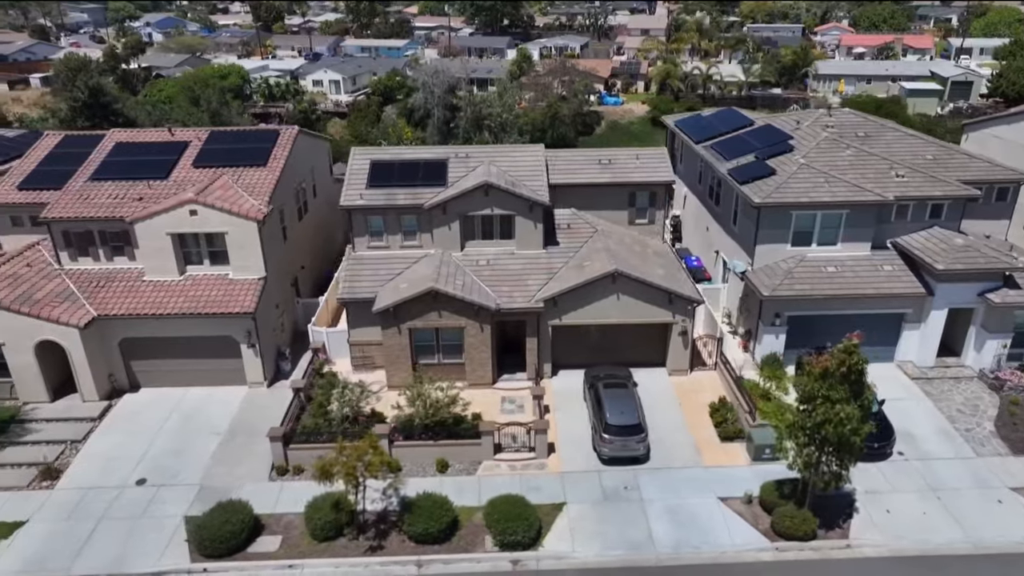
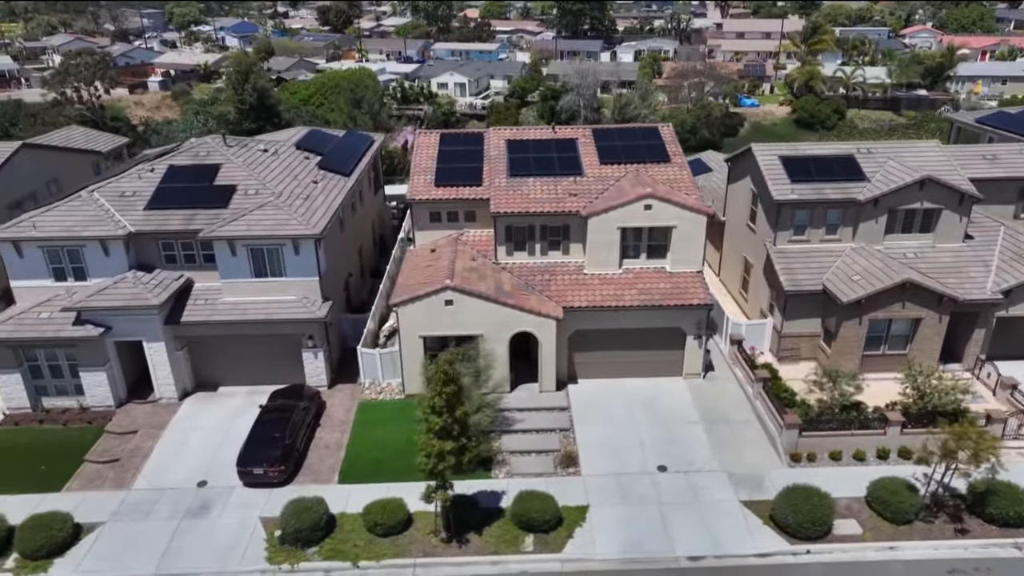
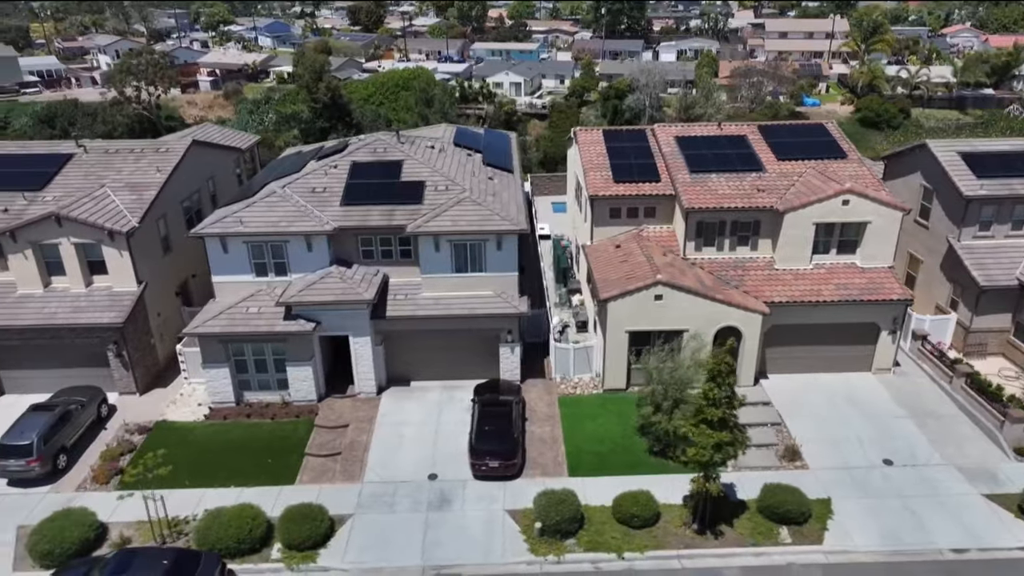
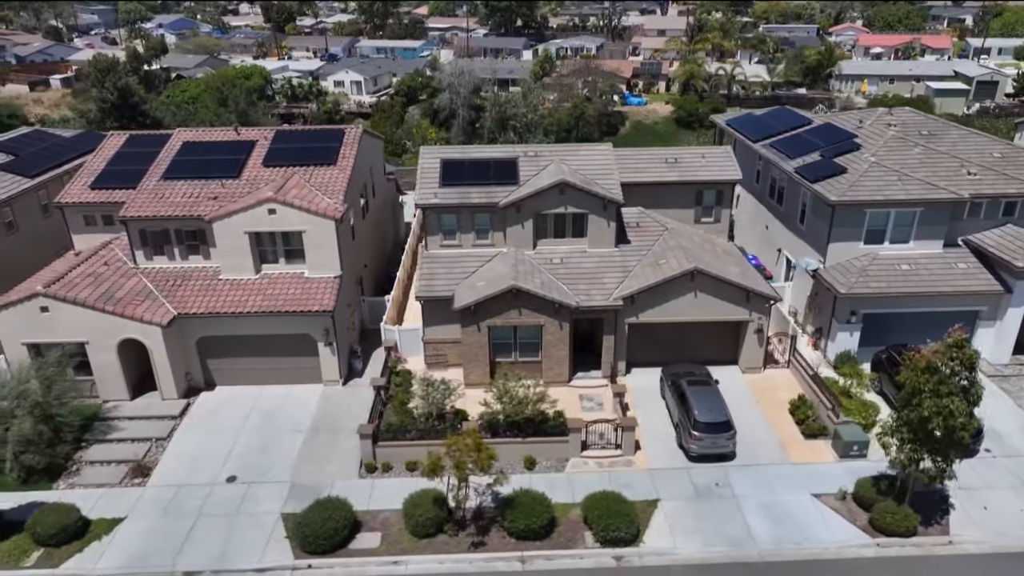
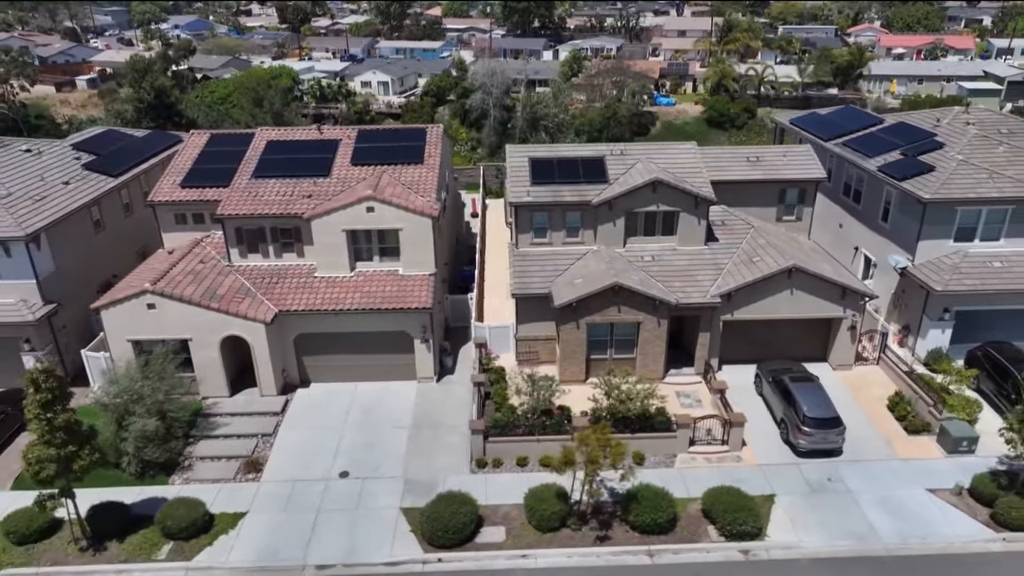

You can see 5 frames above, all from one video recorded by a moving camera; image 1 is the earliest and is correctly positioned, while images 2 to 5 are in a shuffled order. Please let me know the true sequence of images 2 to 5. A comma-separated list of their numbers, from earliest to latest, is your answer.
4, 5, 2, 3
